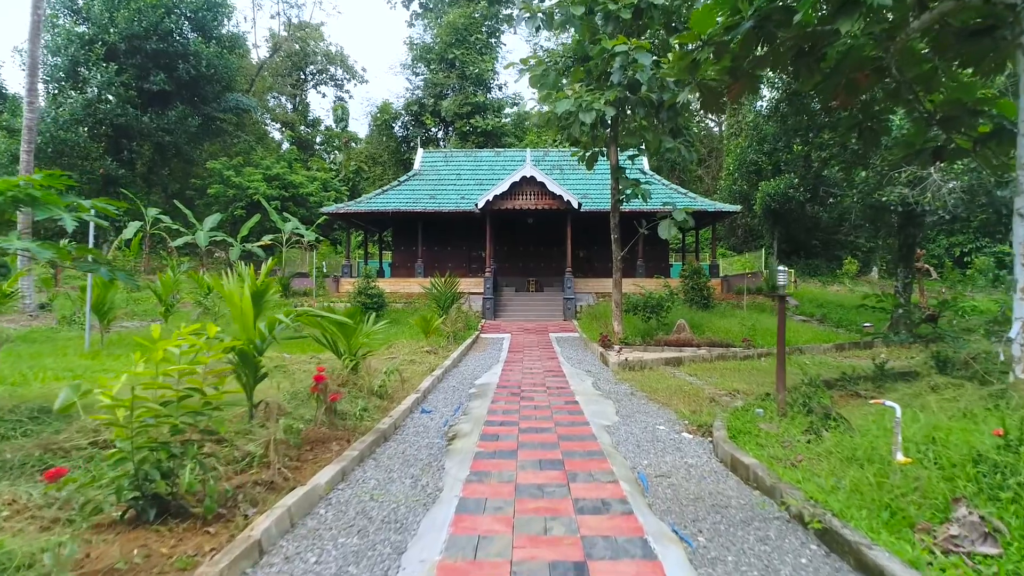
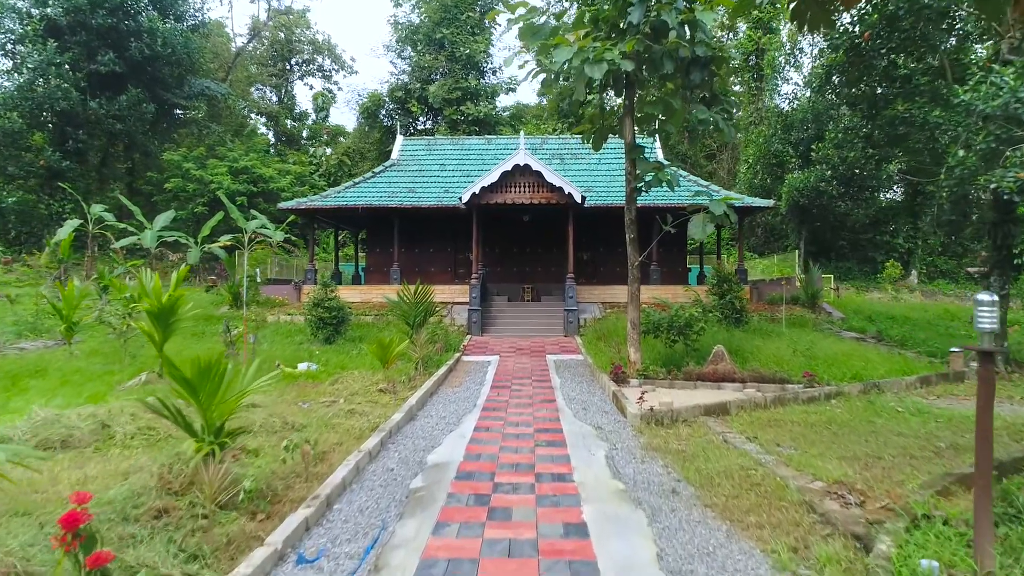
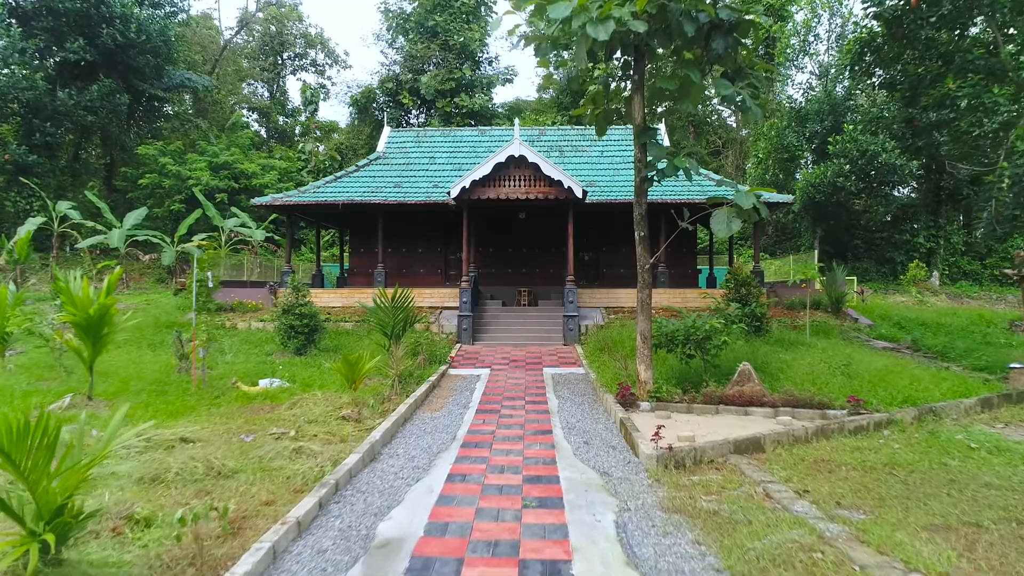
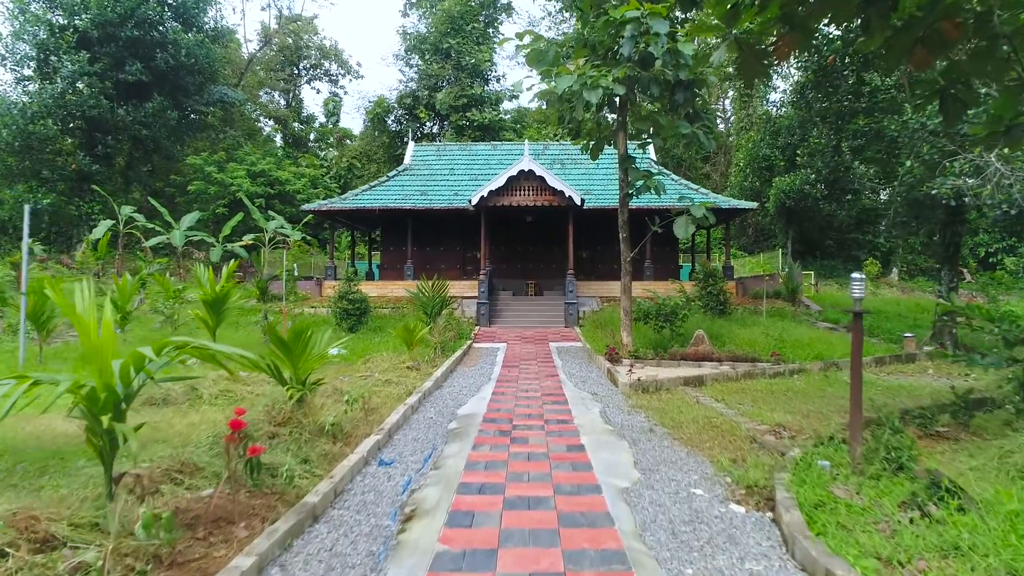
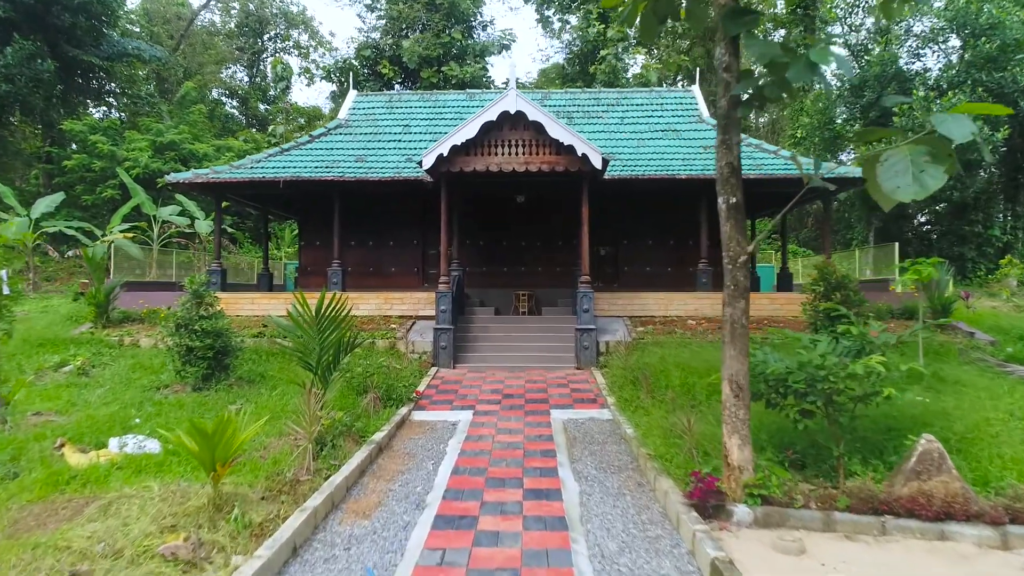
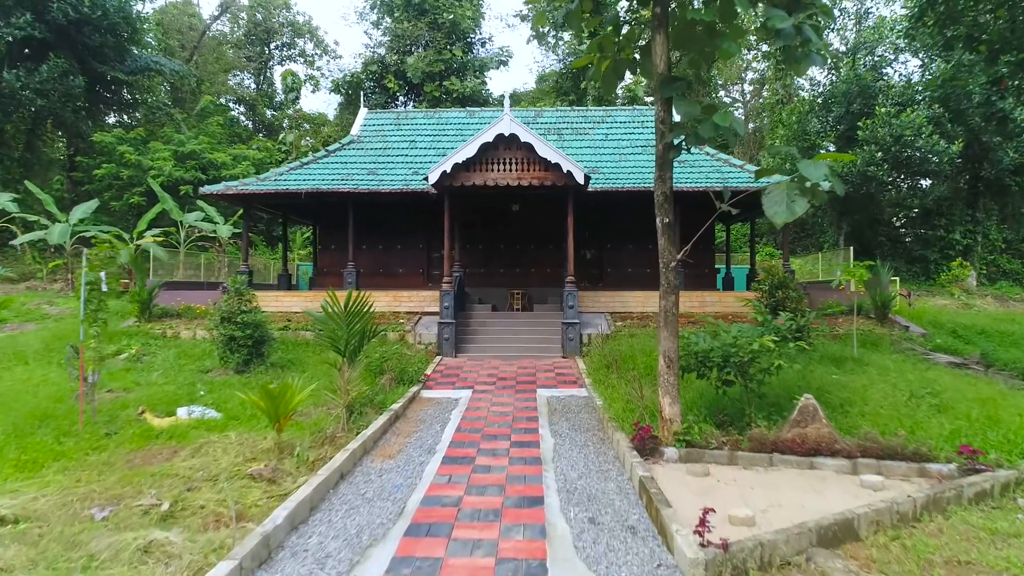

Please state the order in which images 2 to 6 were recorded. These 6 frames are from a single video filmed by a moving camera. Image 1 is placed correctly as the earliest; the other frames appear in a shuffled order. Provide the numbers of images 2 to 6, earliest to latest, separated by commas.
4, 2, 3, 6, 5
